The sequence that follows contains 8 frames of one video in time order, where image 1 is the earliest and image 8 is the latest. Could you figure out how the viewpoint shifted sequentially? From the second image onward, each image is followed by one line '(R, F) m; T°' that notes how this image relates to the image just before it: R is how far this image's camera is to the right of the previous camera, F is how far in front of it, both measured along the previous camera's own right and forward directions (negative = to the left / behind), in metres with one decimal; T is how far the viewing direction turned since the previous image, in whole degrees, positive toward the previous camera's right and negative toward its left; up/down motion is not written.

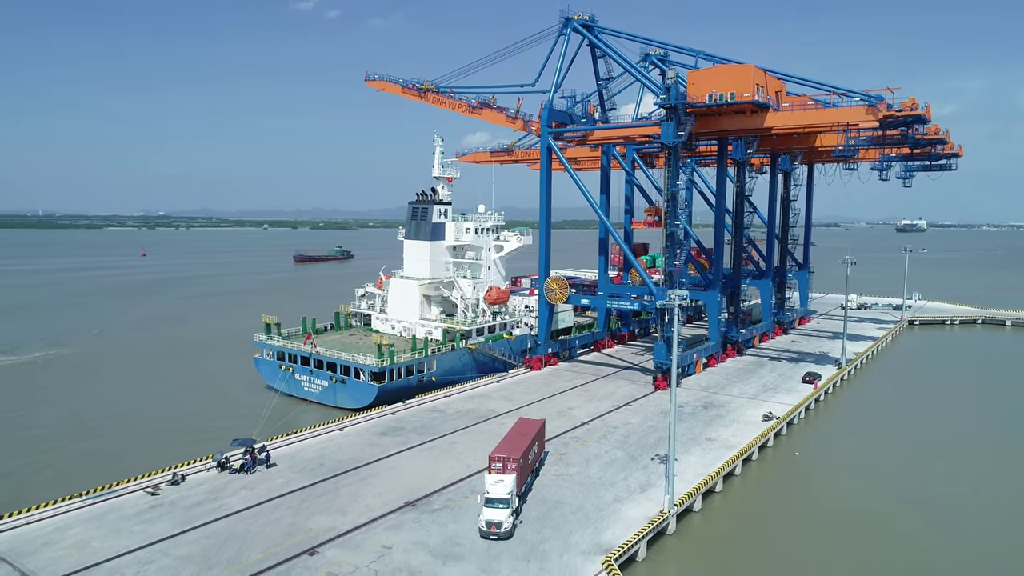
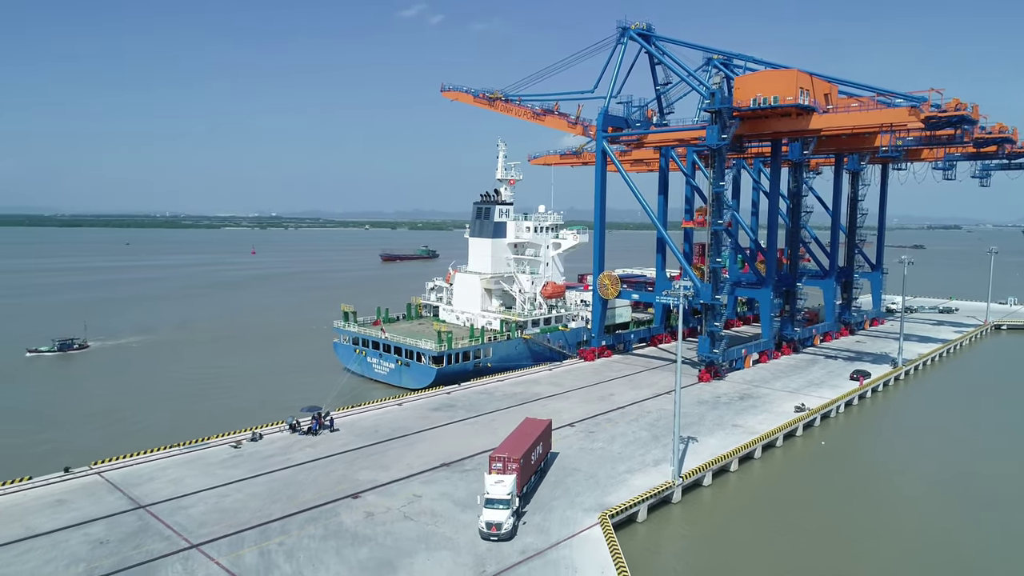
(+1.7, -1.9) m; -8°
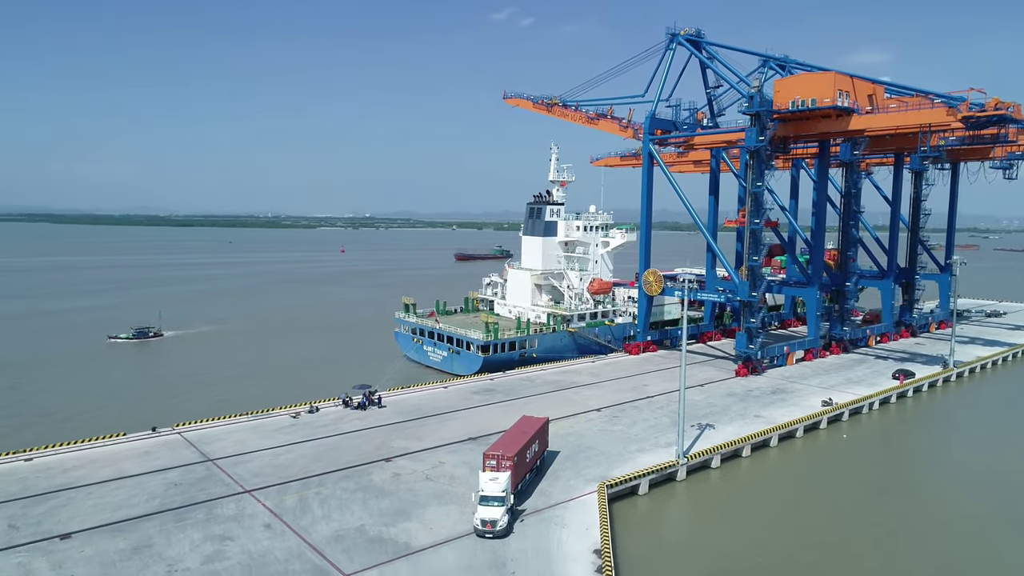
(+1.7, -1.6) m; -7°
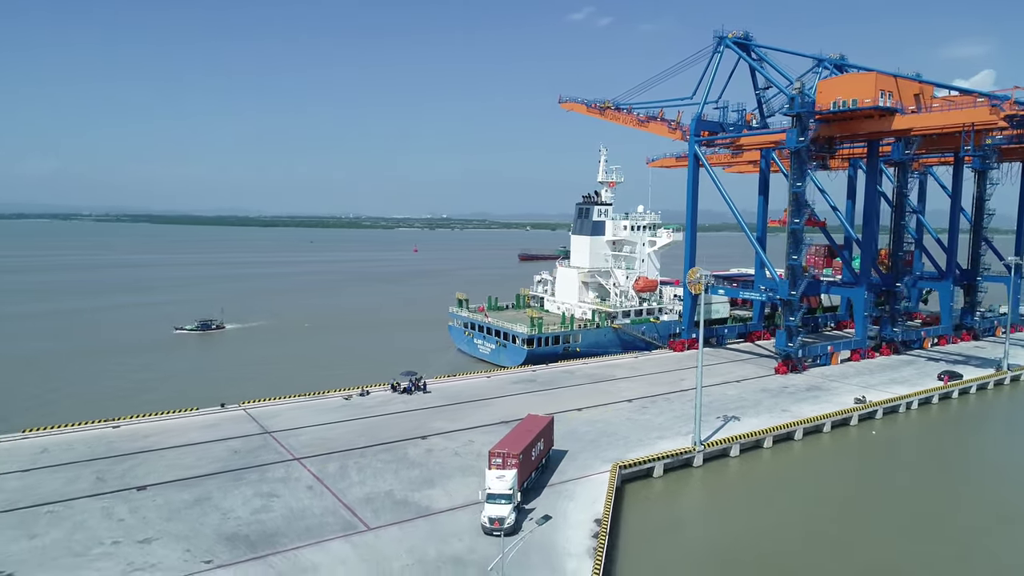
(+1.3, -1.3) m; -6°
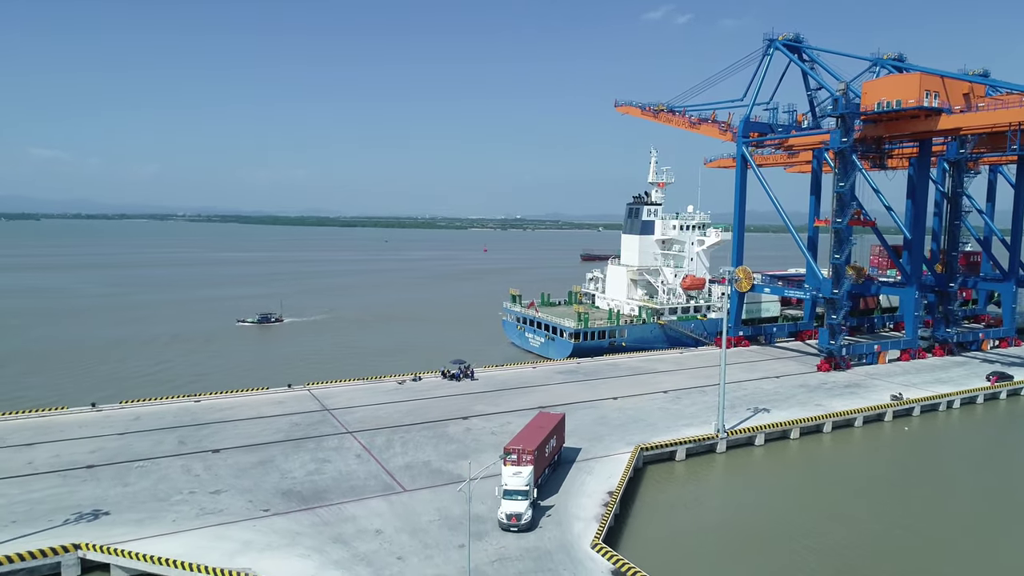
(+1.1, -1.5) m; -6°
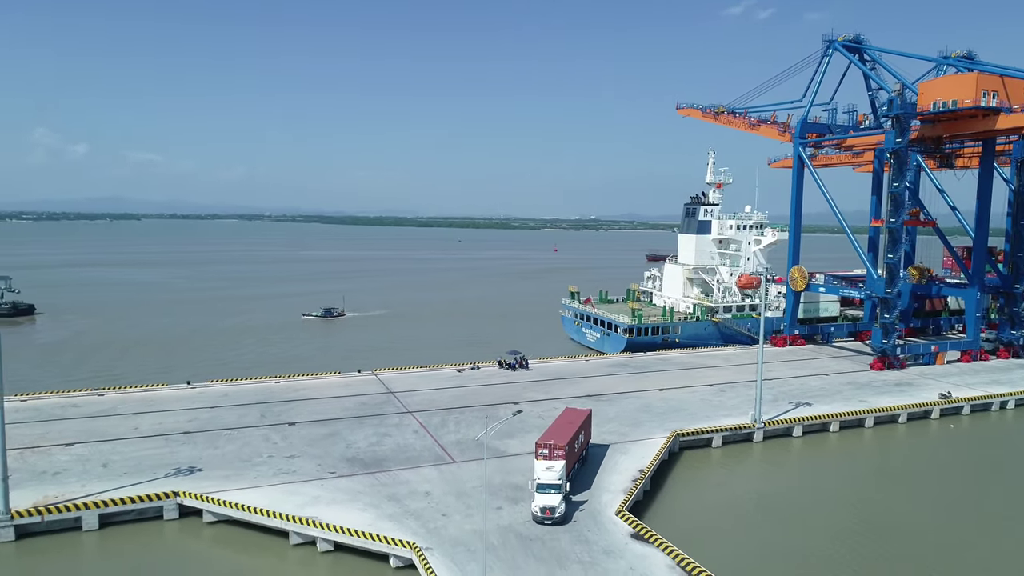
(+0.8, -1.5) m; -6°
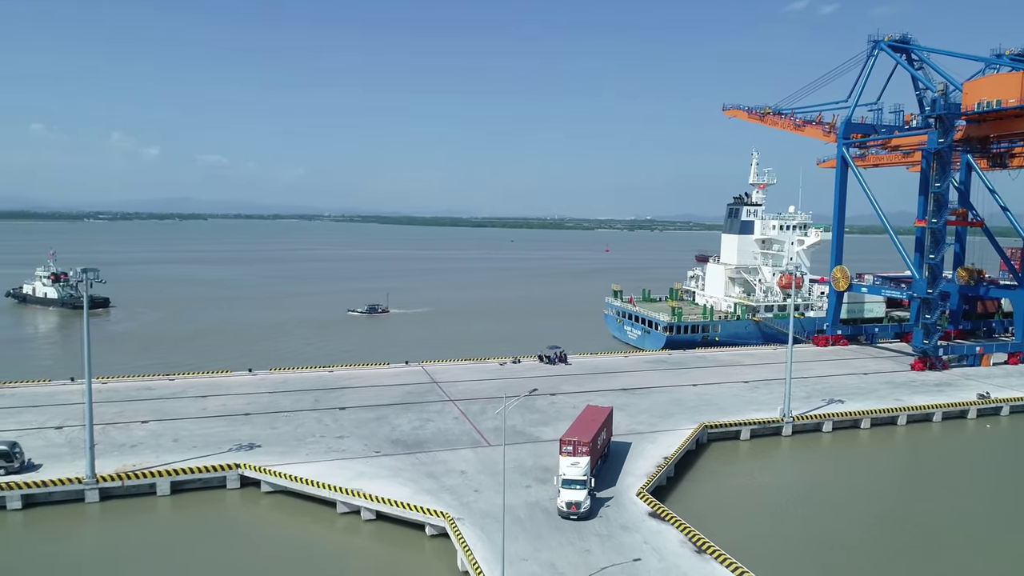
(+0.5, -1.1) m; -4°
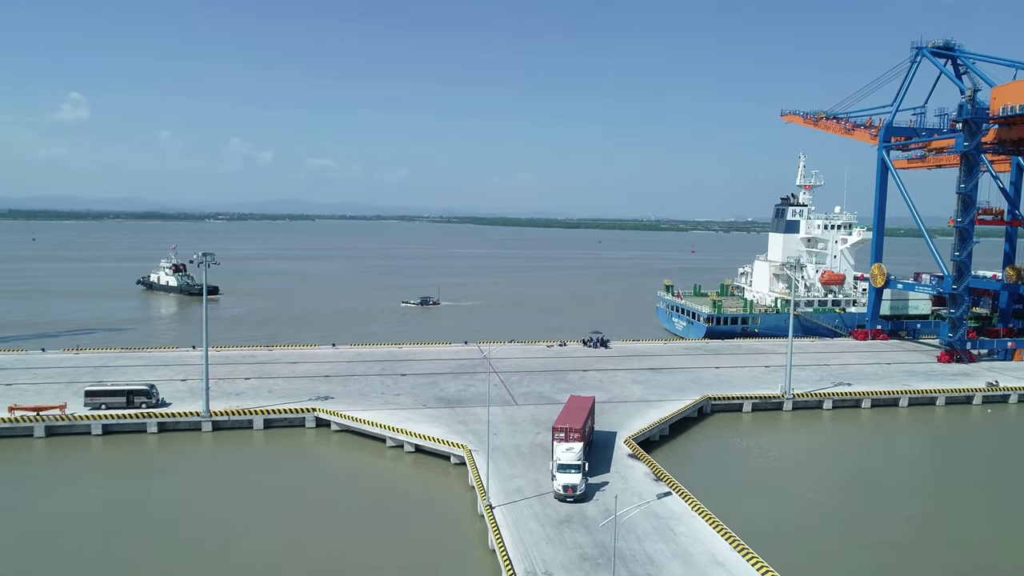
(+2.1, -3.5) m; -8°
